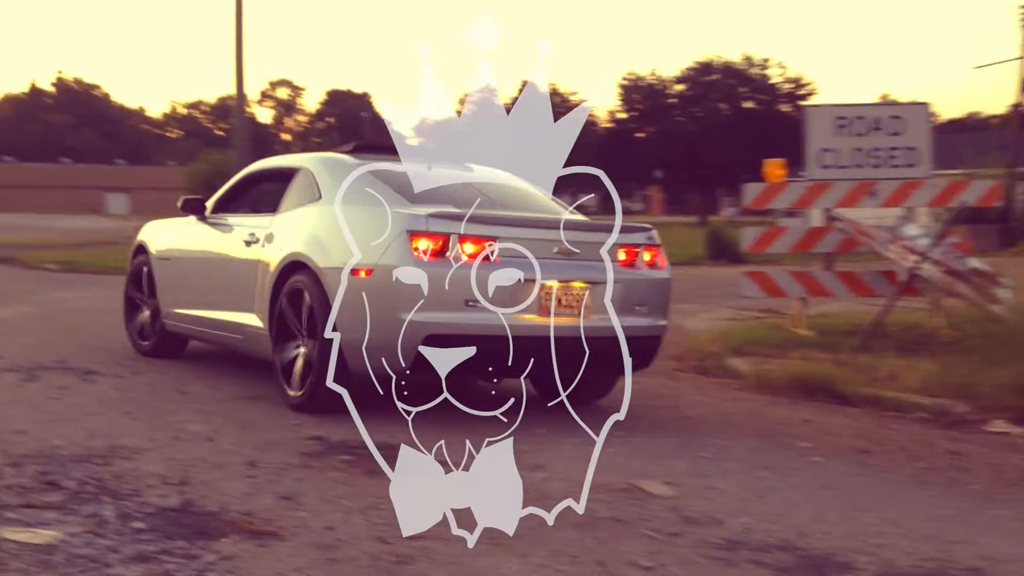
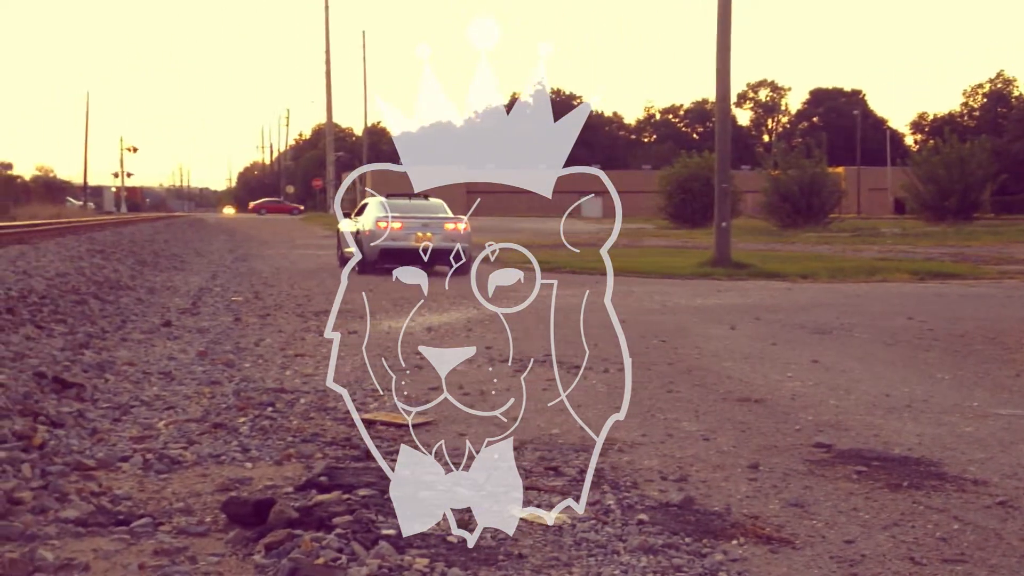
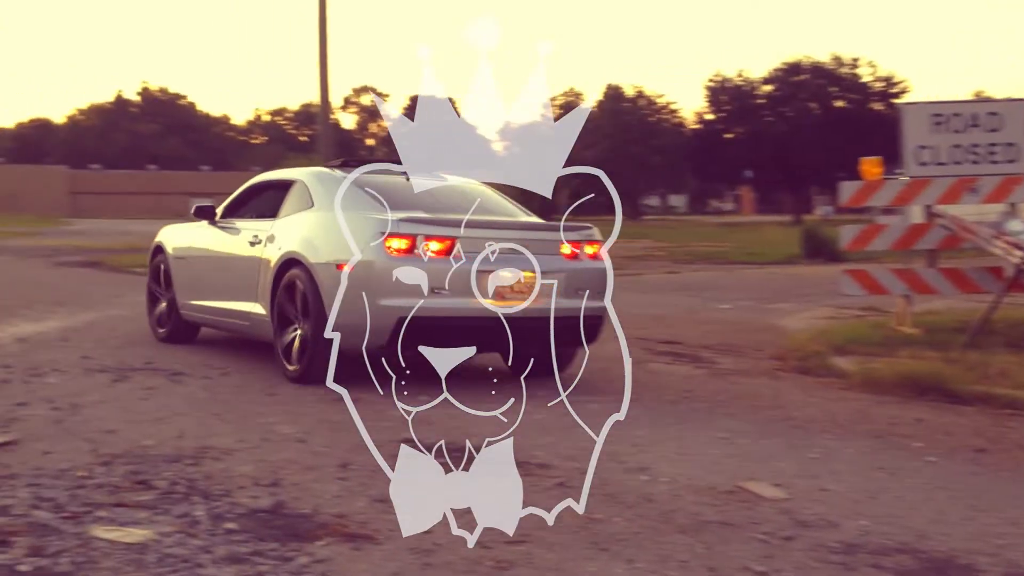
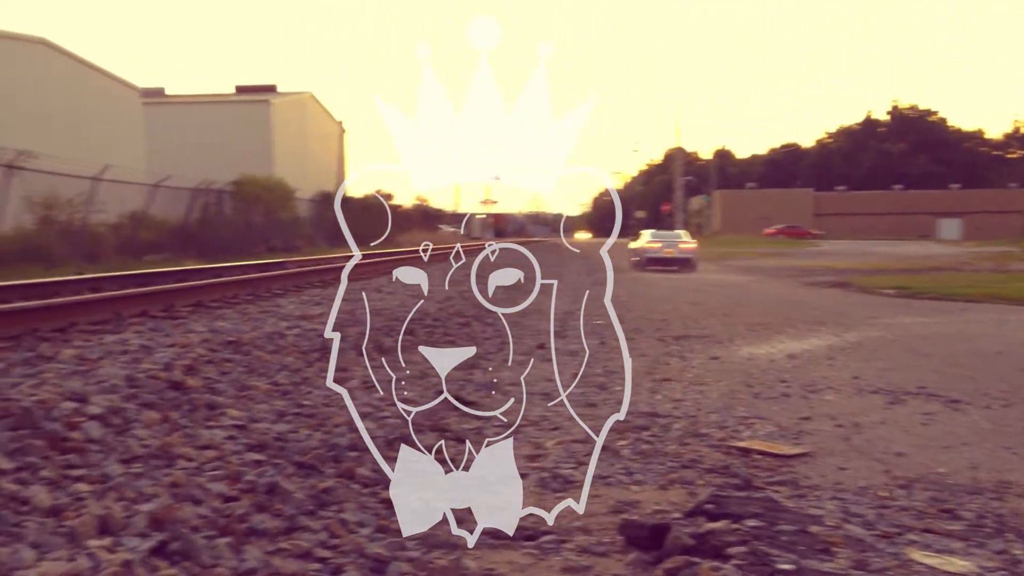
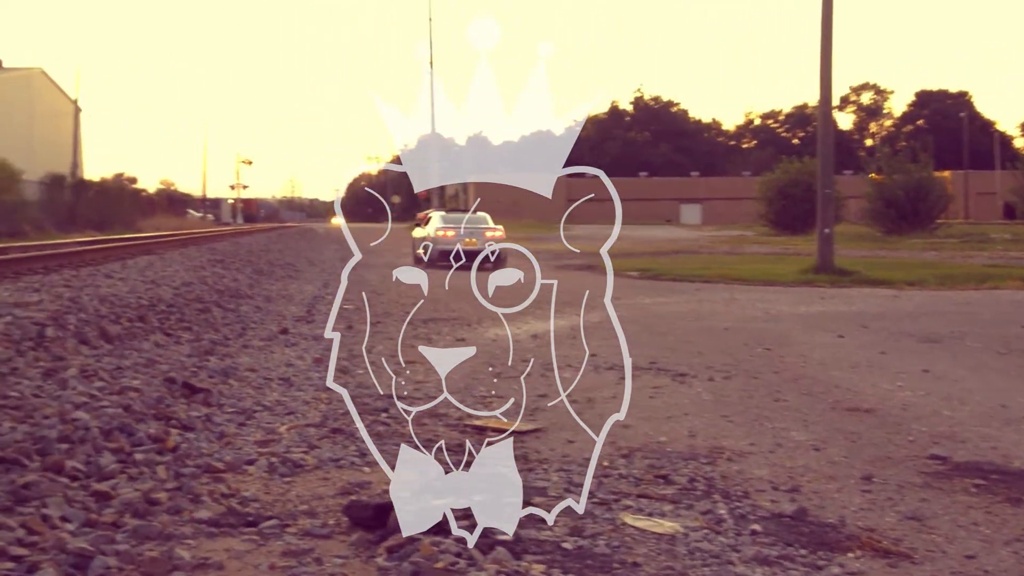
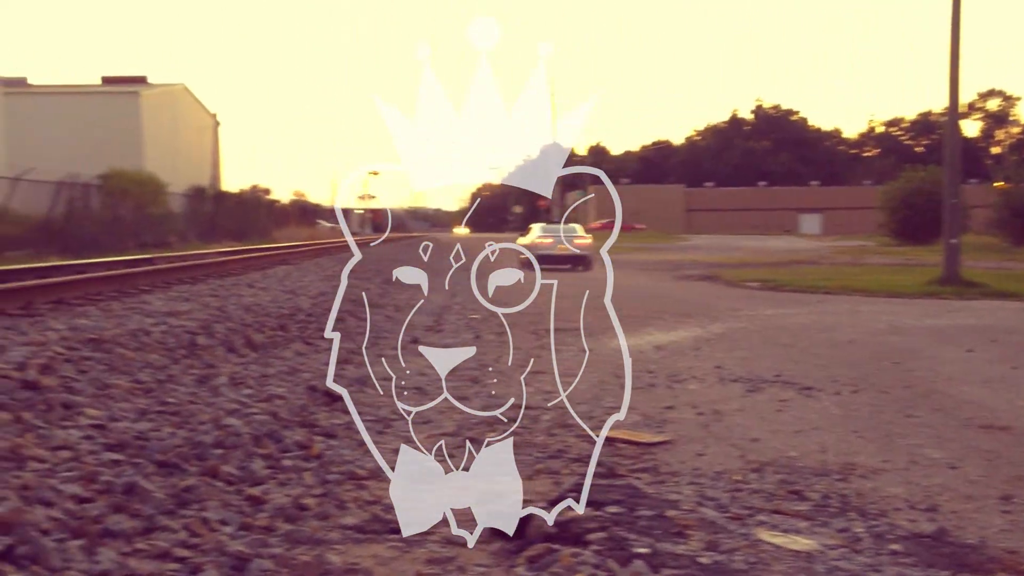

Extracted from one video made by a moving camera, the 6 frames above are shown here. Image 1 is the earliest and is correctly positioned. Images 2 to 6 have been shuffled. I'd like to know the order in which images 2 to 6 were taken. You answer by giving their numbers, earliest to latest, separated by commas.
3, 2, 5, 6, 4
